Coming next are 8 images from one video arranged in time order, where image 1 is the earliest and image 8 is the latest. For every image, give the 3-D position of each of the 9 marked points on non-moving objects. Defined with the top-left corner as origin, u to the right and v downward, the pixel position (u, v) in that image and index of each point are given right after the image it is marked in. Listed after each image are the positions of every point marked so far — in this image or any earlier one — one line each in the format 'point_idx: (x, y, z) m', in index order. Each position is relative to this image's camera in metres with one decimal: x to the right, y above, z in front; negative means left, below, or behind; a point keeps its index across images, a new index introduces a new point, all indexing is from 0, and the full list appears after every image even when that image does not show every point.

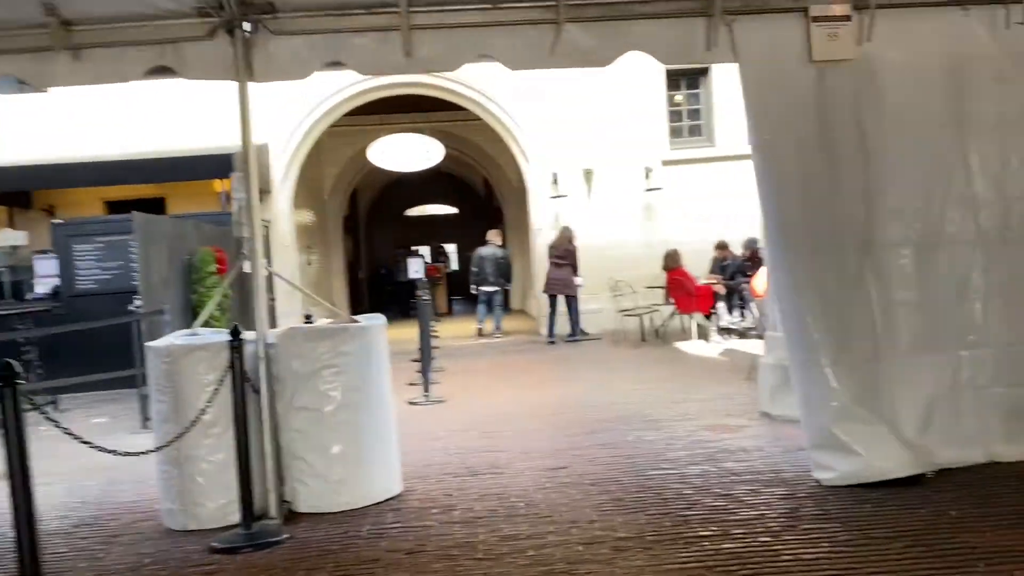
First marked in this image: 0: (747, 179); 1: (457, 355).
0: (+3.3, +1.5, +12.5) m
1: (-0.7, -0.8, +10.9) m
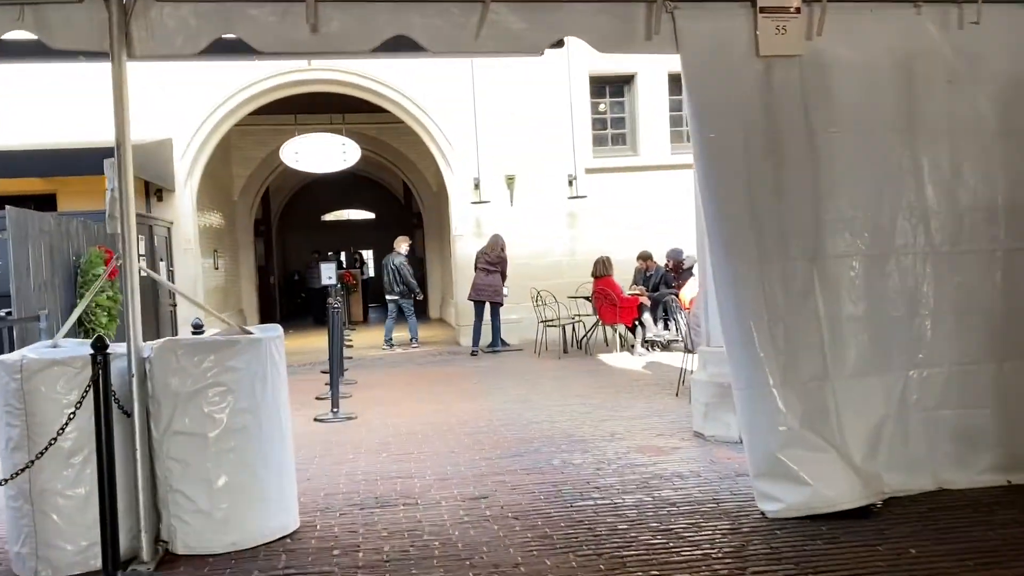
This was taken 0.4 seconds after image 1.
0: (+2.2, +1.4, +12.3) m
1: (-1.7, -0.9, +10.4) m
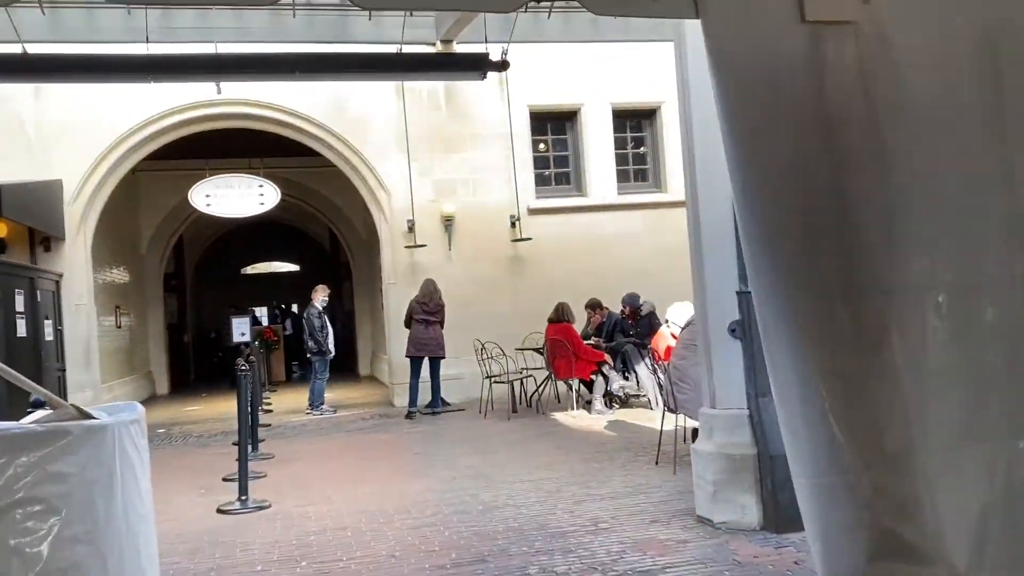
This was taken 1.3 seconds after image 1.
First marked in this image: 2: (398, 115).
0: (+1.4, +0.7, +11.4) m
1: (-2.3, -1.5, +9.0) m
2: (-1.4, +2.1, +10.9) m
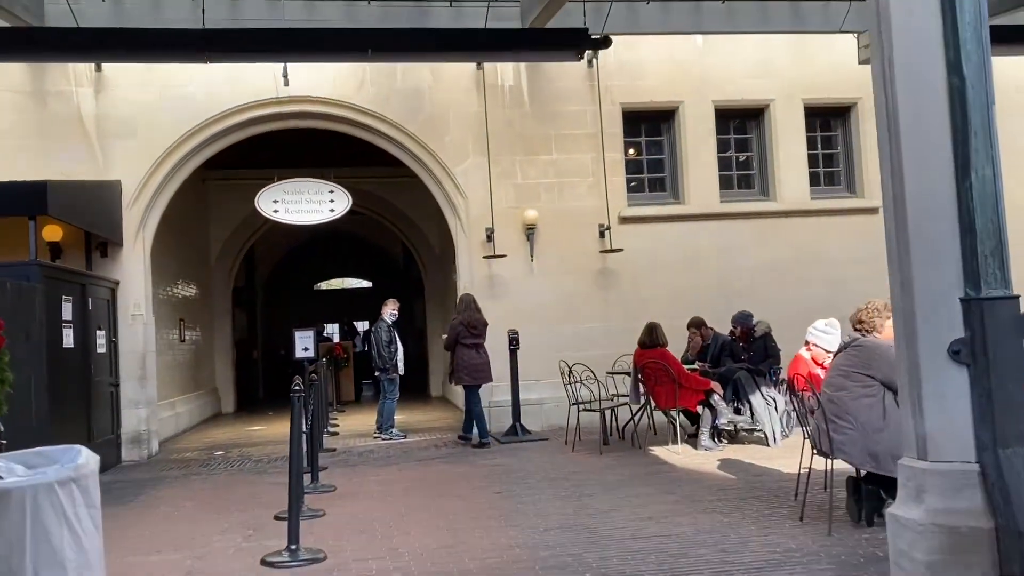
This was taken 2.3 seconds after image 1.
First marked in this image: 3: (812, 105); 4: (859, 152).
0: (+2.5, +0.5, +10.3) m
1: (-1.4, -1.6, +8.1) m
2: (-0.4, +2.0, +9.9) m
3: (+3.7, +2.2, +10.7) m
4: (+4.2, +1.7, +10.8) m
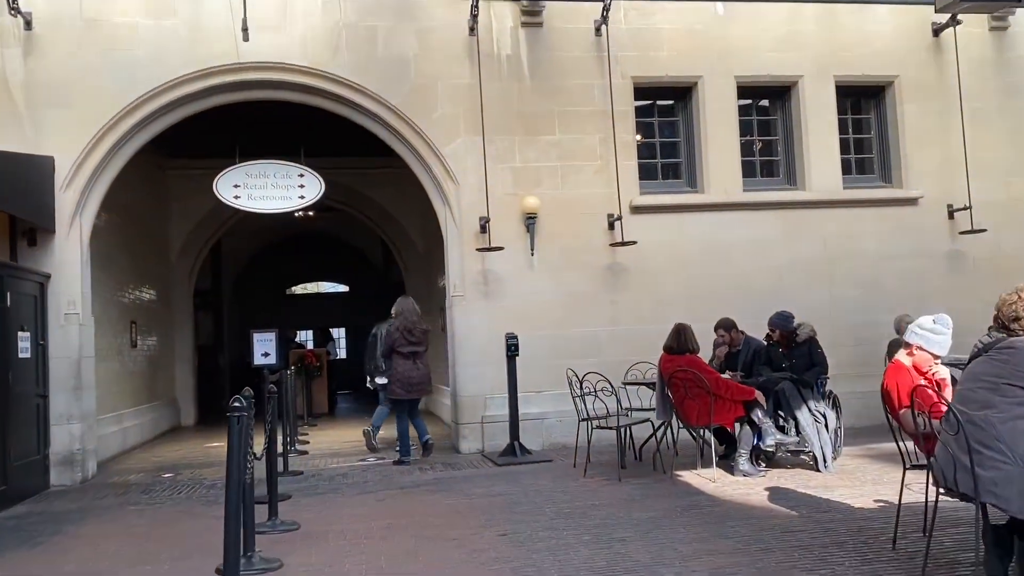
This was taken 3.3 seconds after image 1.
0: (+2.4, +0.5, +9.1) m
1: (-1.4, -1.6, +6.8) m
2: (-0.4, +2.0, +8.7) m
3: (+3.6, +2.2, +9.6) m
4: (+4.2, +1.7, +9.6) m
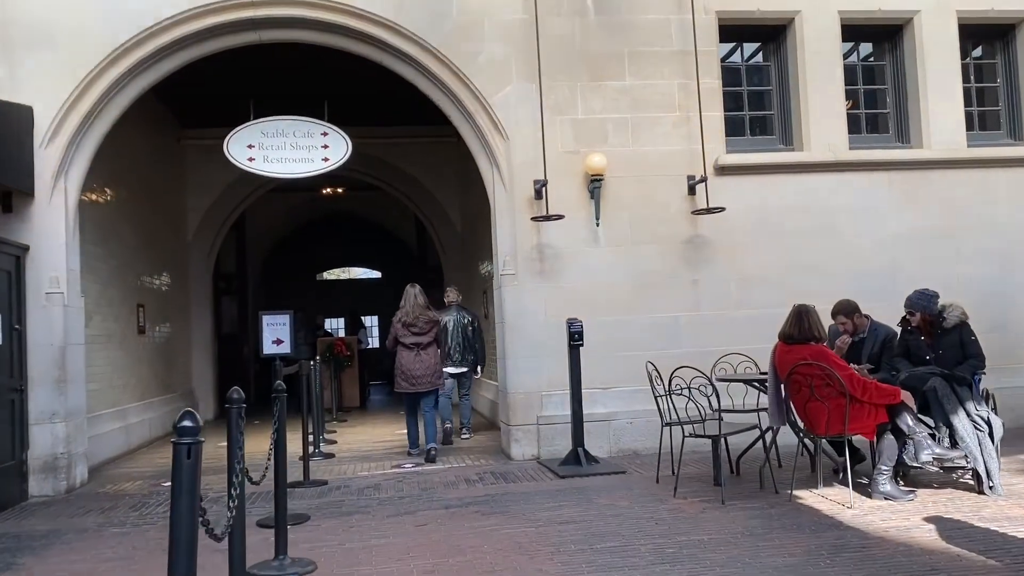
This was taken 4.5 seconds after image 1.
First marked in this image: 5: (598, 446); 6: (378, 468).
0: (+2.9, +0.7, +7.6) m
1: (-1.0, -1.4, +5.5) m
2: (+0.1, +2.2, +7.3) m
3: (+4.2, +2.4, +8.1) m
4: (+4.7, +1.9, +8.1) m
5: (+0.7, -1.3, +7.0) m
6: (-1.1, -1.5, +7.3) m
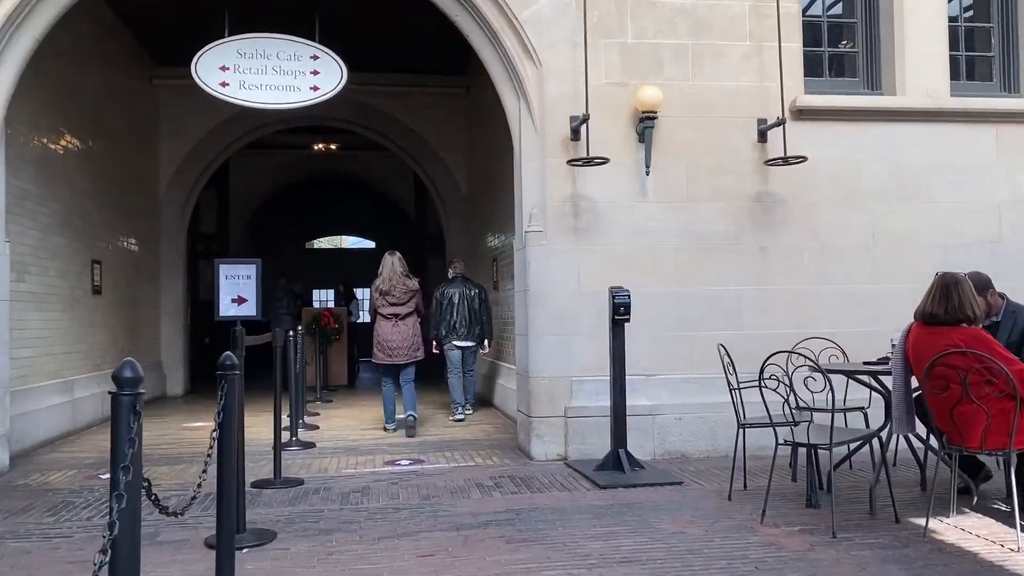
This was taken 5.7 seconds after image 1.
0: (+3.1, +0.9, +6.2) m
1: (-0.8, -1.1, +4.1) m
2: (+0.4, +2.4, +5.9) m
3: (+4.4, +2.6, +6.7) m
4: (+4.9, +2.0, +6.7) m
5: (+0.8, -1.0, +5.7) m
6: (-1.0, -1.2, +6.0) m
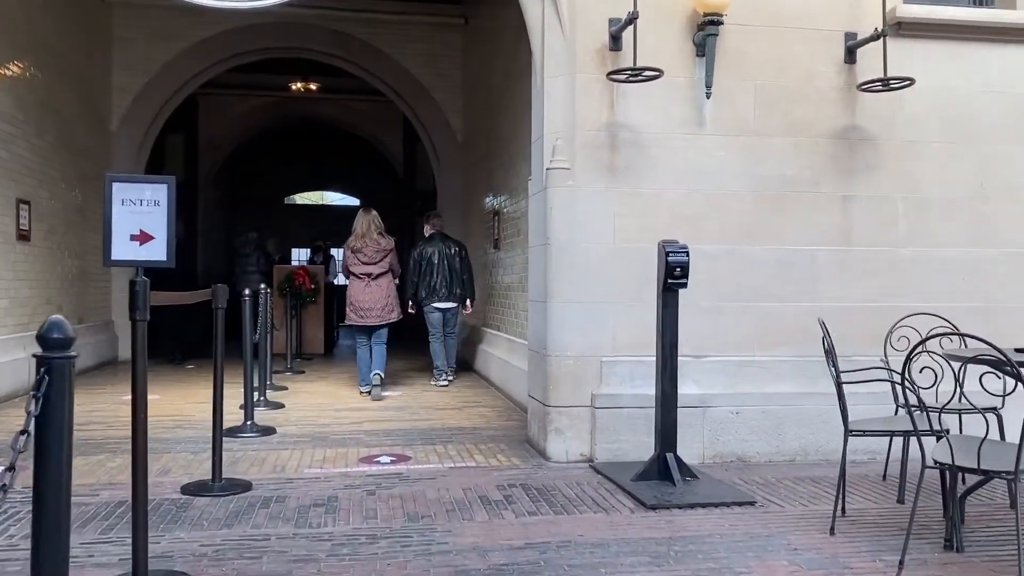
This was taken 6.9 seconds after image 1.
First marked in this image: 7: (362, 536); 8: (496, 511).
0: (+3.2, +1.1, +5.0) m
1: (-0.7, -0.9, +2.9) m
2: (+0.5, +2.7, +4.5) m
3: (+4.5, +2.7, +5.4) m
4: (+5.1, +2.2, +5.4) m
5: (+0.9, -0.8, +4.5) m
6: (-0.9, -0.9, +4.7) m
7: (-0.6, -0.9, +3.4) m
8: (-0.1, -0.9, +3.6) m
